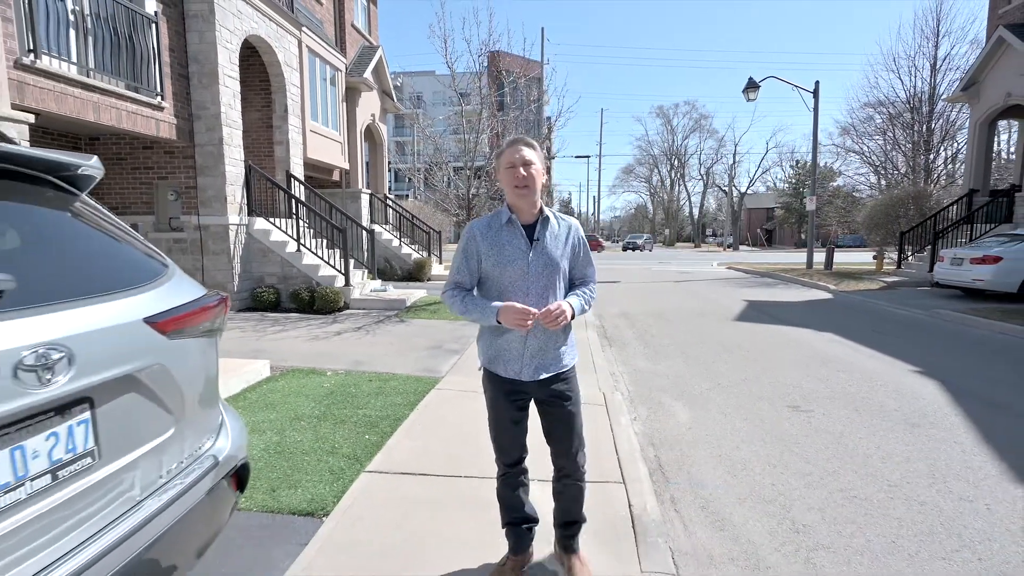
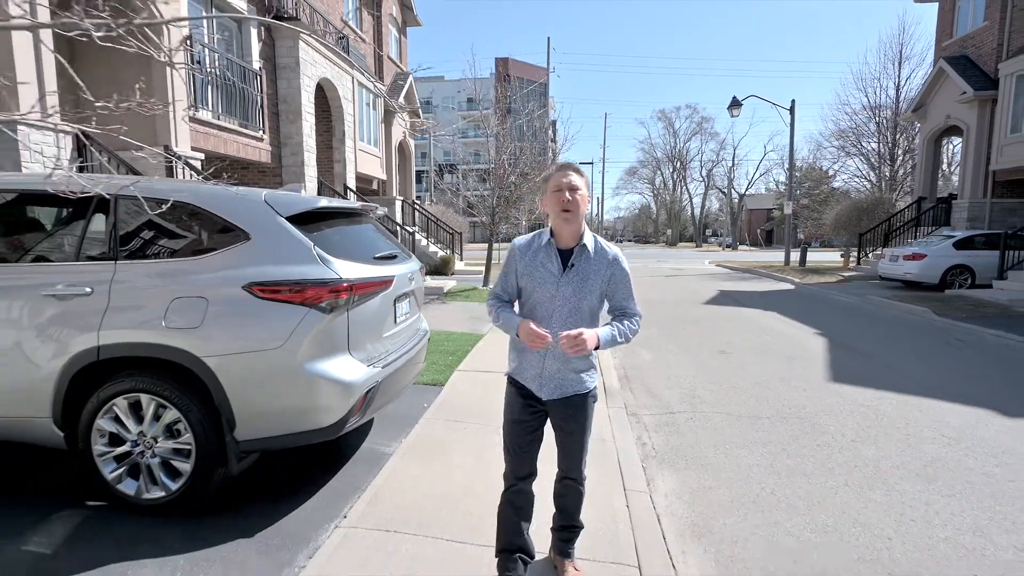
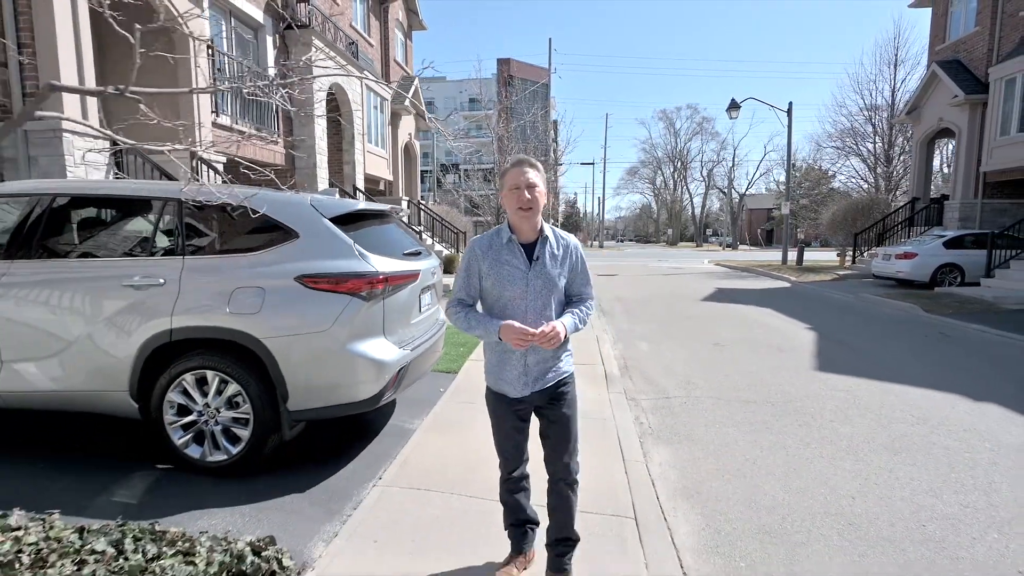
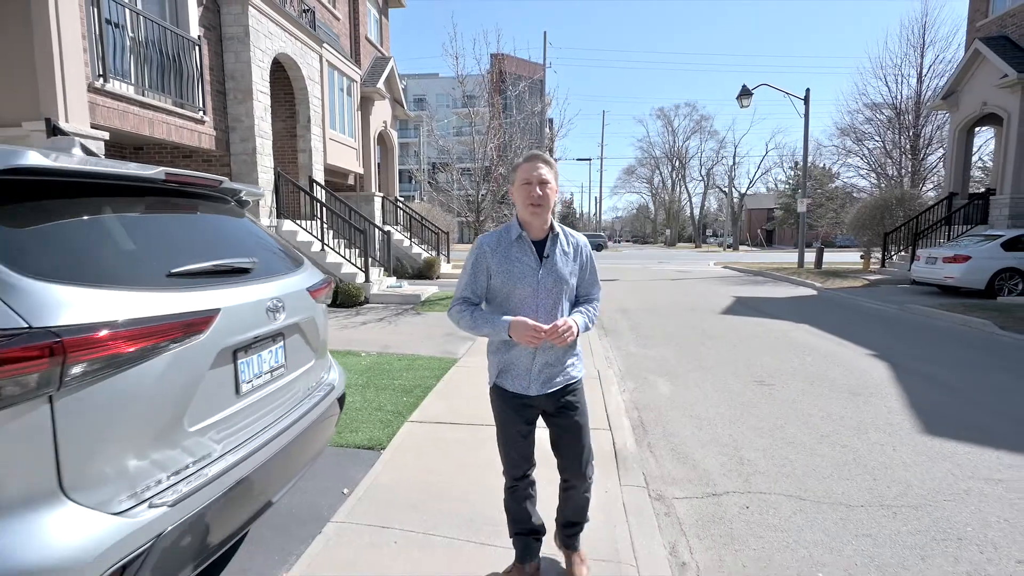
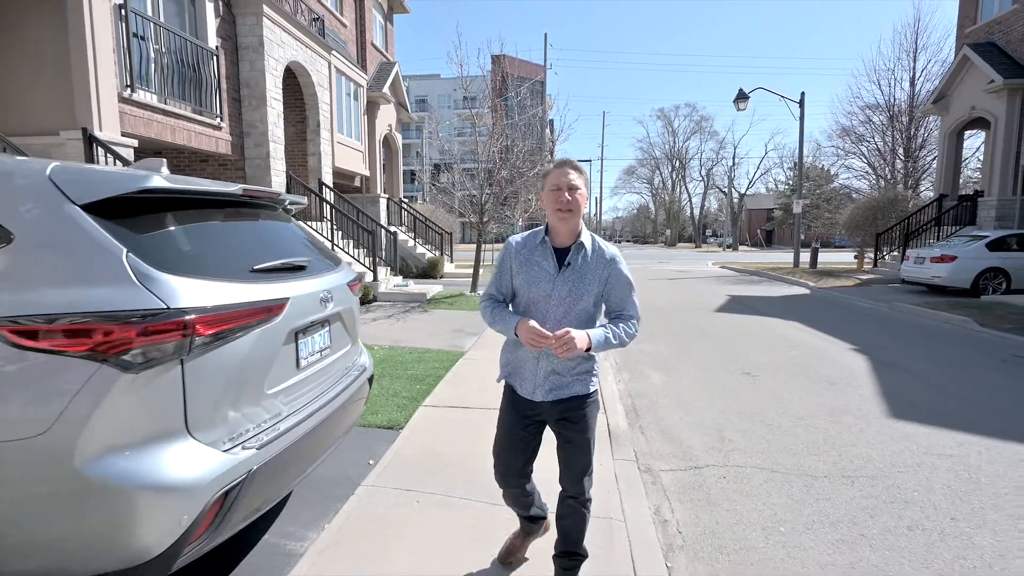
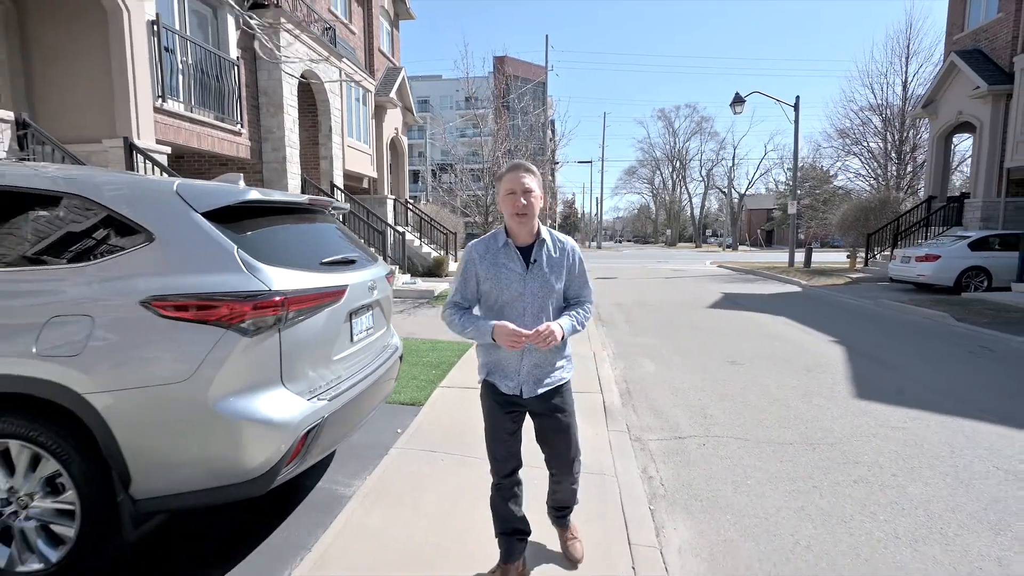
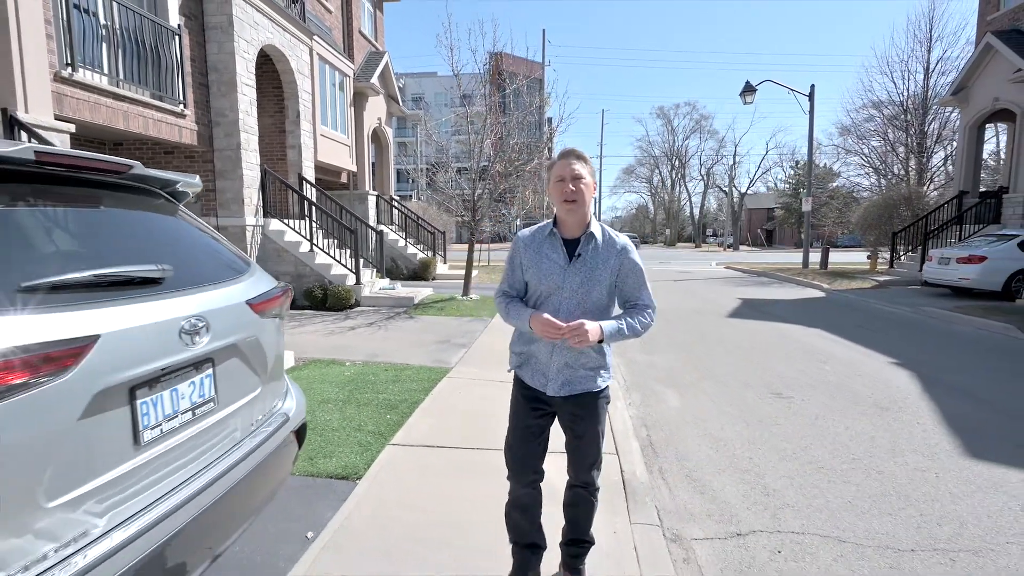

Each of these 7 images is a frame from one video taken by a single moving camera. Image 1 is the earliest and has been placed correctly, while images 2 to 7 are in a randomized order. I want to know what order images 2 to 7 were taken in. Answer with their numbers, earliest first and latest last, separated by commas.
7, 4, 5, 6, 2, 3
